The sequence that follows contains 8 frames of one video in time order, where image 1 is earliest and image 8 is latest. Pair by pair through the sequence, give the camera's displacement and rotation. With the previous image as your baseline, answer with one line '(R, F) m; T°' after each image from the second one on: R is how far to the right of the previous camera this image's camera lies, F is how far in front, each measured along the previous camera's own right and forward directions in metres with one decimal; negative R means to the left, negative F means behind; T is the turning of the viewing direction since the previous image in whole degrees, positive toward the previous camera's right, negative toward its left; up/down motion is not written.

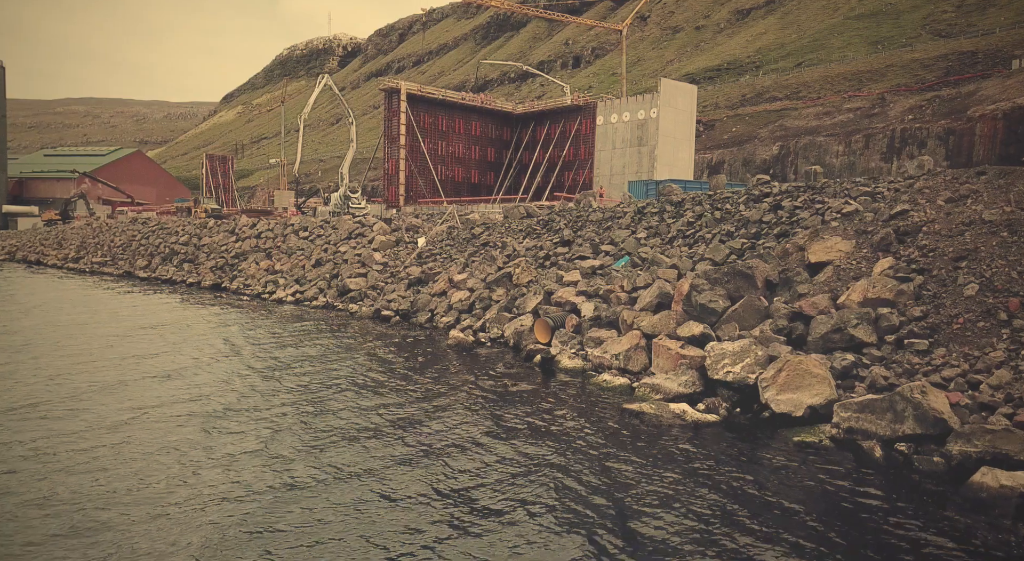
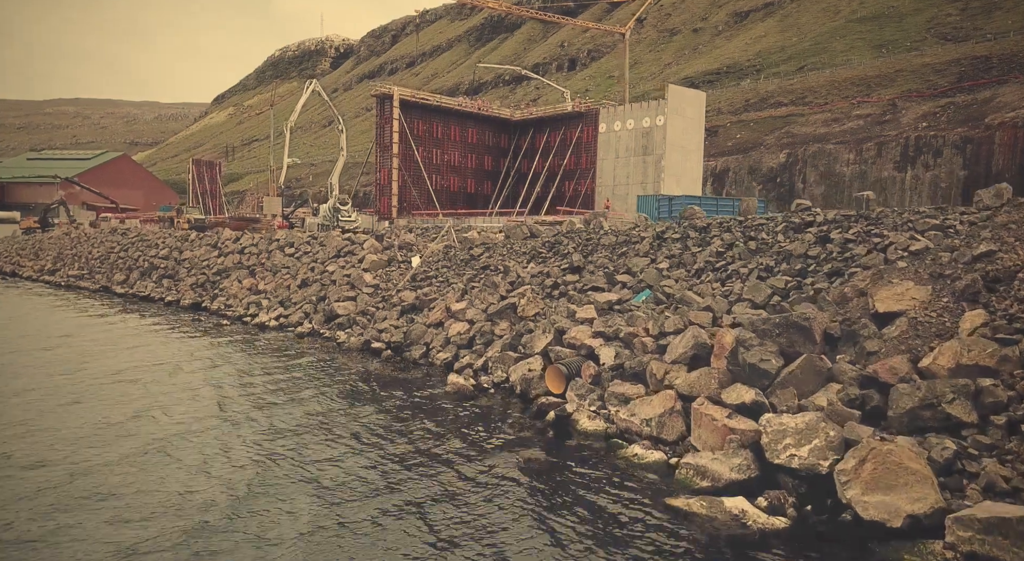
(-0.4, +3.0) m; 0°
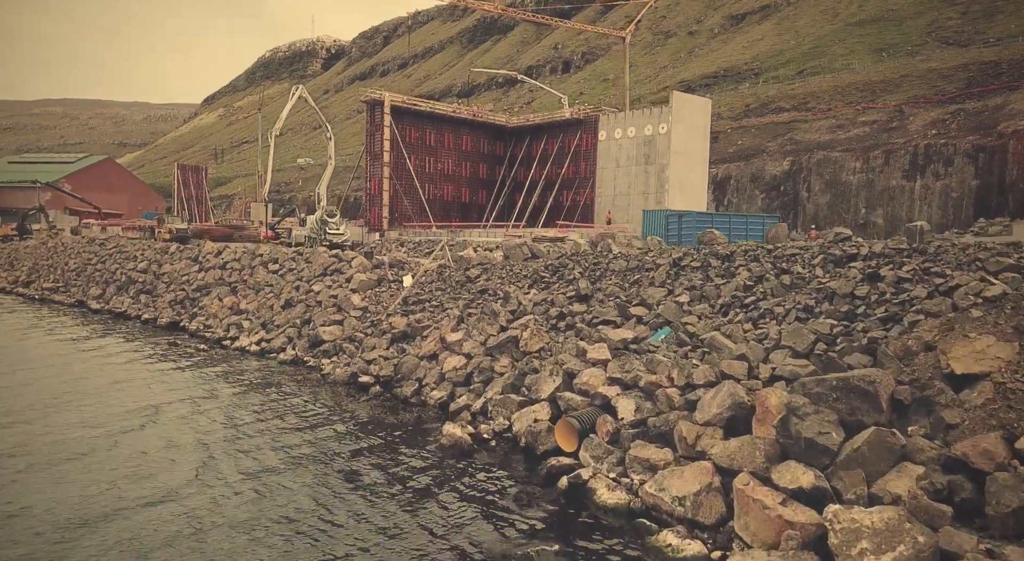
(-0.3, +2.5) m; +1°
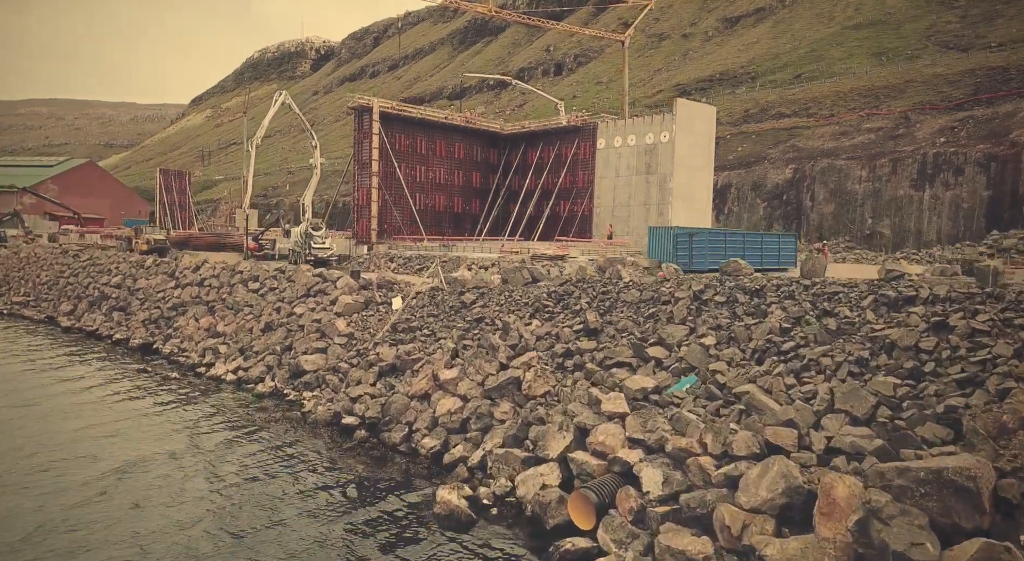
(-0.3, +2.6) m; +1°
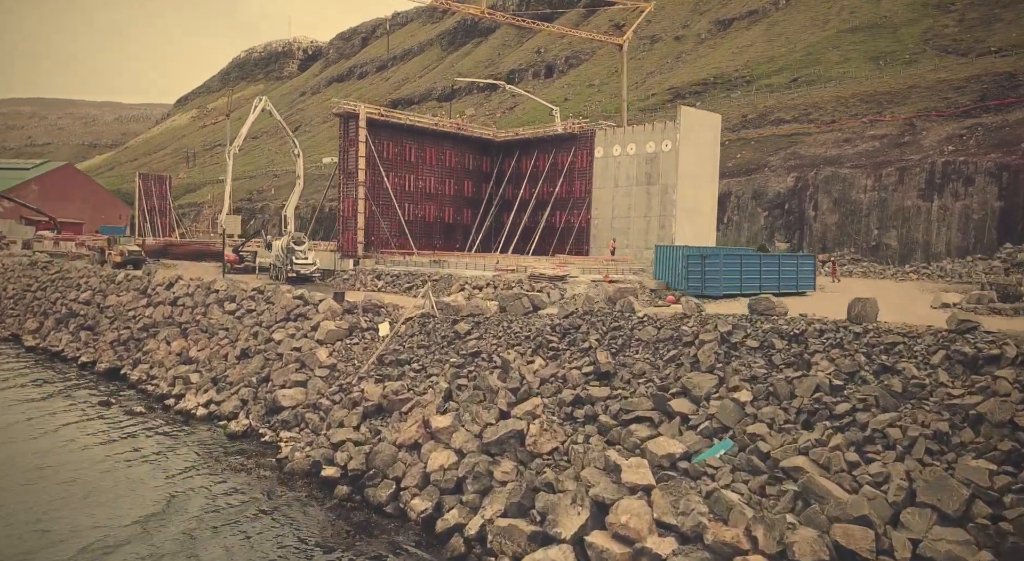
(-0.3, +2.7) m; +1°
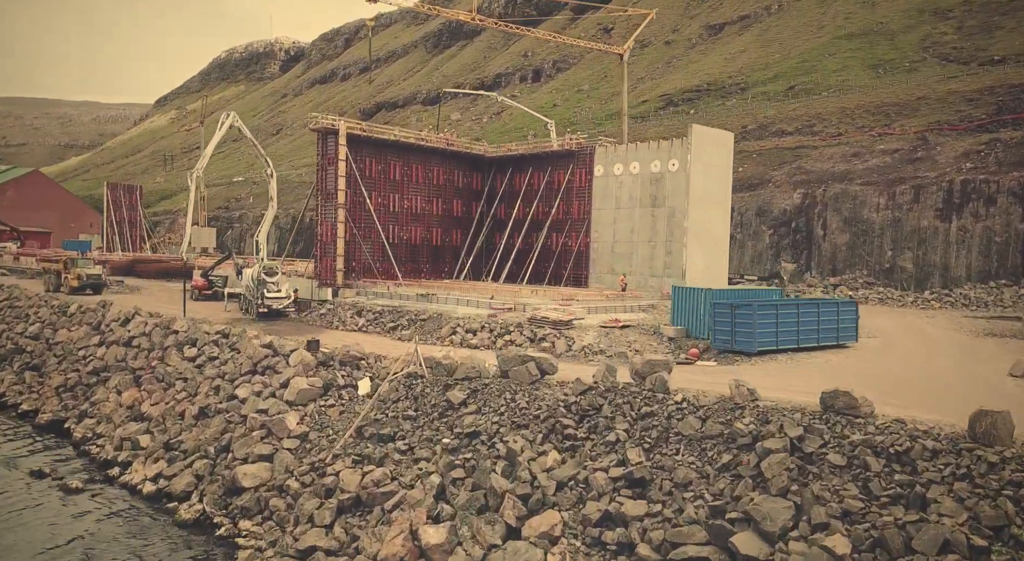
(-0.6, +4.2) m; +1°
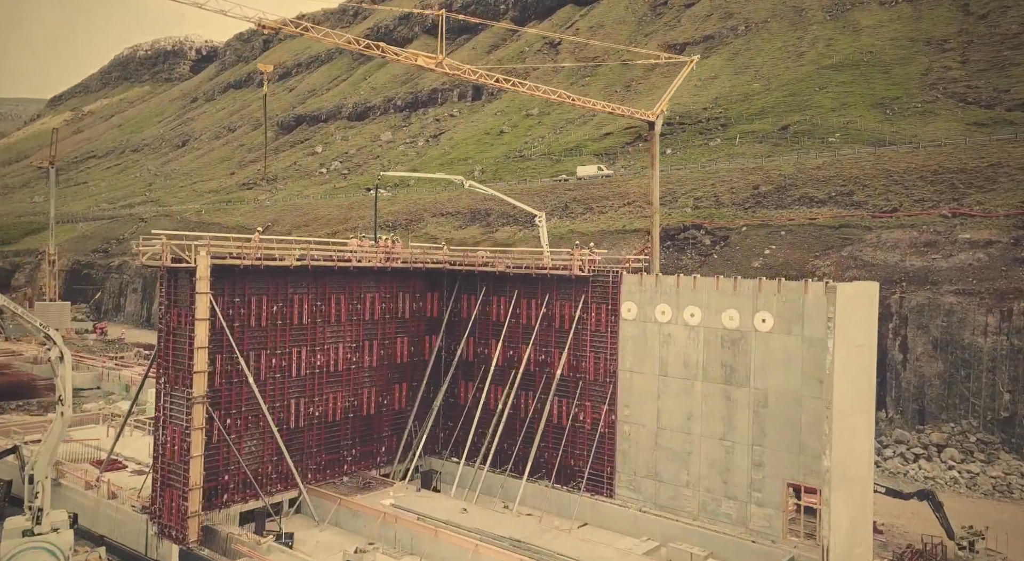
(-2.2, +19.7) m; +5°
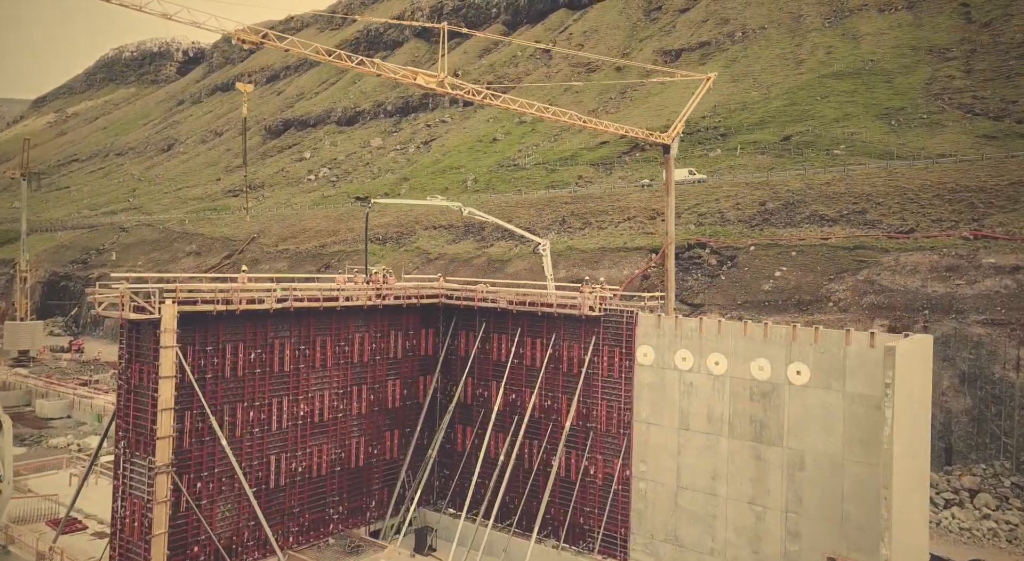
(-0.6, +3.1) m; +1°
